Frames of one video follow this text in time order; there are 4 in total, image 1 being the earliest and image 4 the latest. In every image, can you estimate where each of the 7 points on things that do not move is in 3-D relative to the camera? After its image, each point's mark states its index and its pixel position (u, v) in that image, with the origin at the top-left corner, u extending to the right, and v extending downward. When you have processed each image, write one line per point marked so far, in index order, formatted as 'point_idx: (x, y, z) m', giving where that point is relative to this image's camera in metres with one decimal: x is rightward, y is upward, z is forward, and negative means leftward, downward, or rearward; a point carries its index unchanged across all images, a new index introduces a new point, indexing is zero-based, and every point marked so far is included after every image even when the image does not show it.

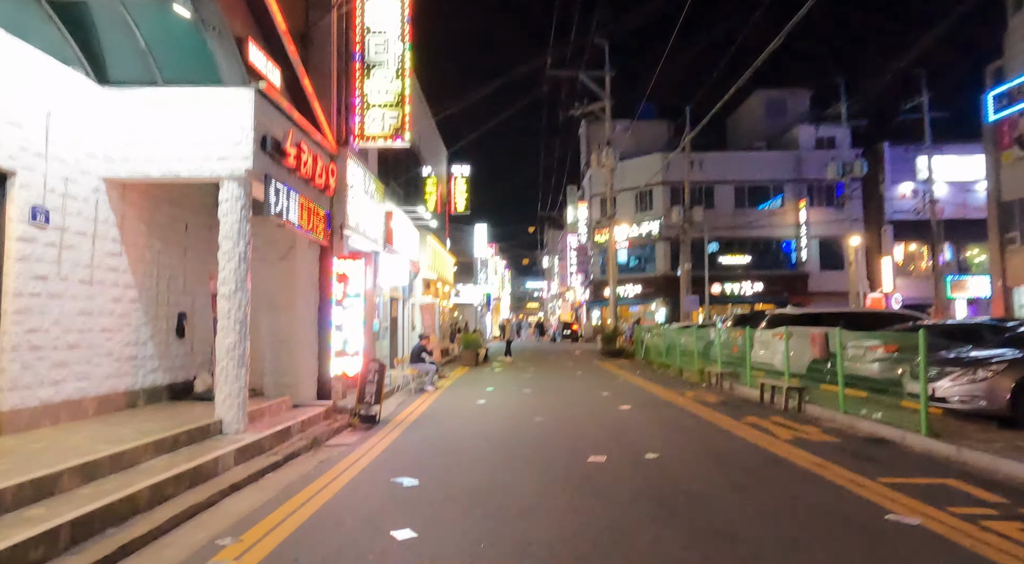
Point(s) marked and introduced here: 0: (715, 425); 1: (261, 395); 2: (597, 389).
0: (+3.2, -2.3, +10.8) m
1: (-4.4, -2.0, +11.9) m
2: (+2.0, -2.5, +16.1) m
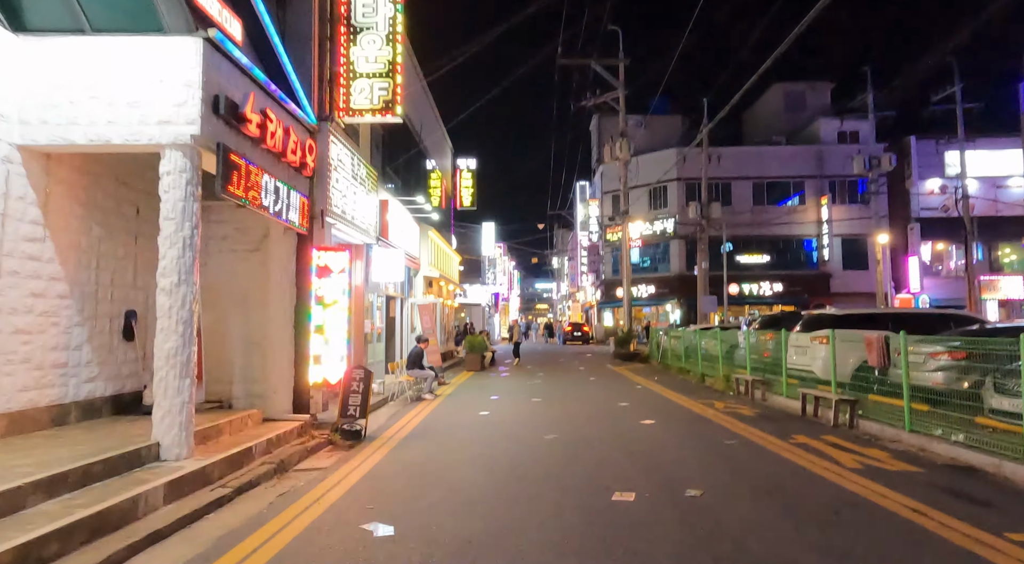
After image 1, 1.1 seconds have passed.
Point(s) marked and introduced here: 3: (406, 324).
0: (+3.3, -2.2, +9.1) m
1: (-4.3, -1.9, +10.3) m
2: (+2.1, -2.5, +14.4) m
3: (-3.1, -1.2, +19.4) m
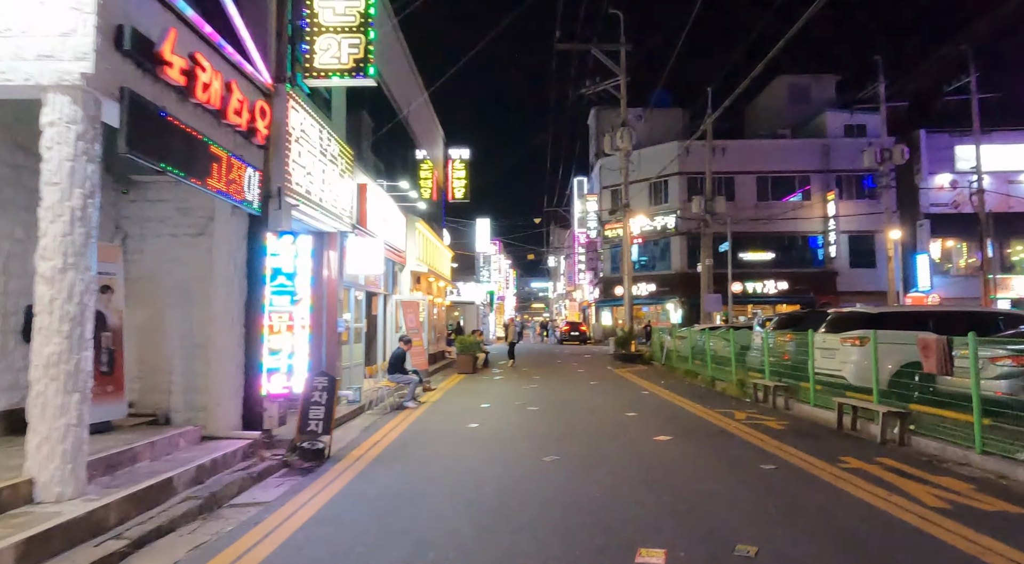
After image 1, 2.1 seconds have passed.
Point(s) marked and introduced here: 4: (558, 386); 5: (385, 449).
0: (+3.2, -2.1, +7.5) m
1: (-4.4, -1.8, +8.6) m
2: (+2.0, -2.4, +12.8) m
3: (-3.2, -1.1, +17.8) m
4: (+1.2, -2.7, +17.6) m
5: (-1.7, -2.3, +9.3) m
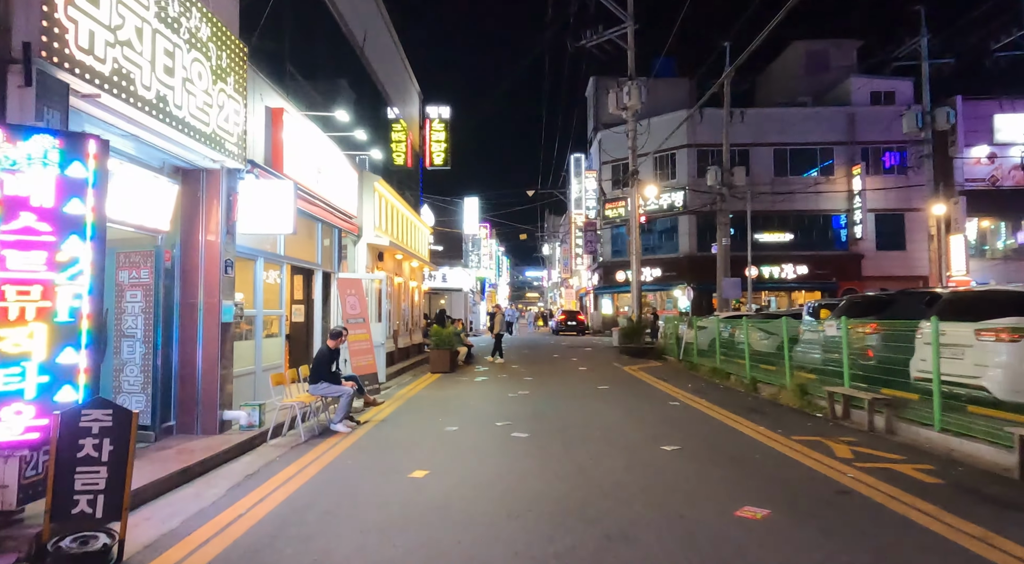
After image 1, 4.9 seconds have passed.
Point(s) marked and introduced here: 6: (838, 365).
0: (+3.0, -1.7, +3.2) m
1: (-4.7, -1.4, +4.2) m
2: (+1.7, -1.9, +8.5) m
3: (-3.6, -0.5, +13.4) m
4: (+0.9, -2.2, +13.3) m
5: (-2.0, -1.9, +5.0) m
6: (+5.8, -1.5, +12.0) m
